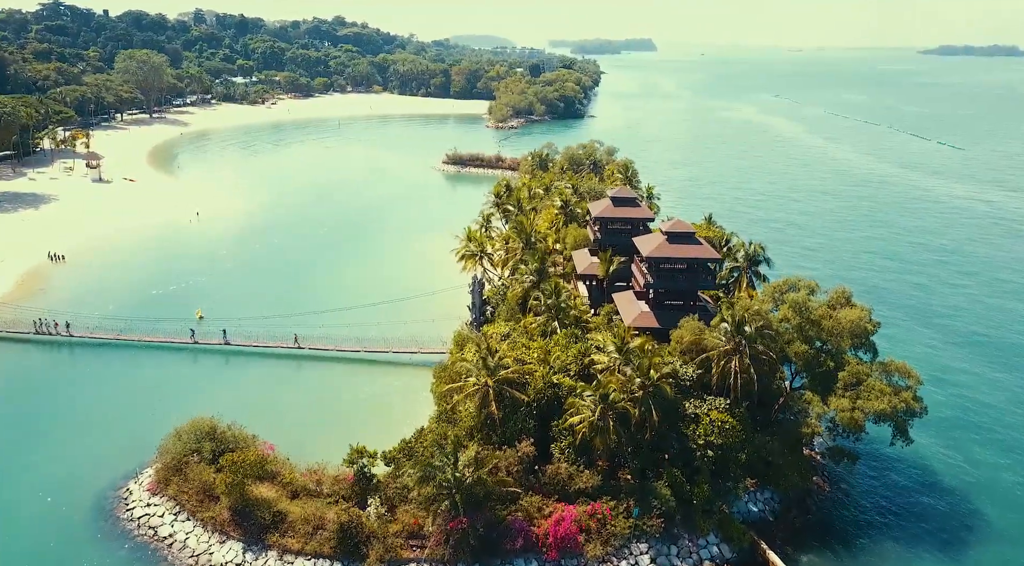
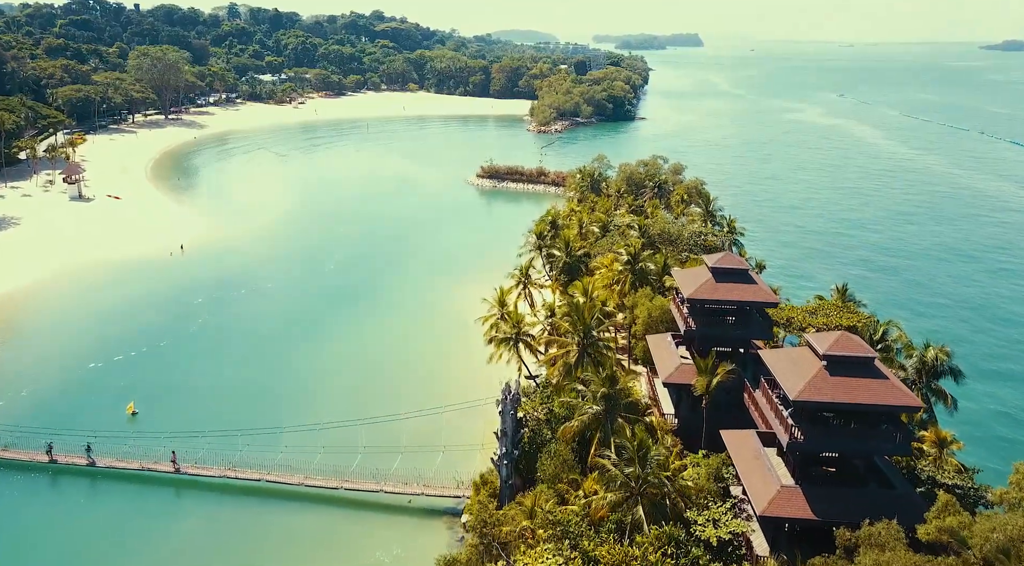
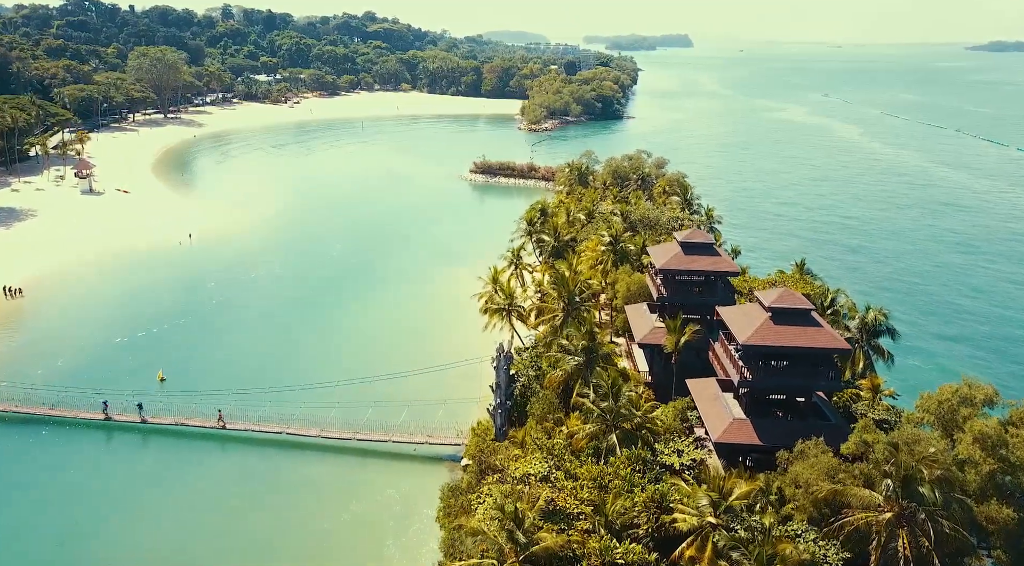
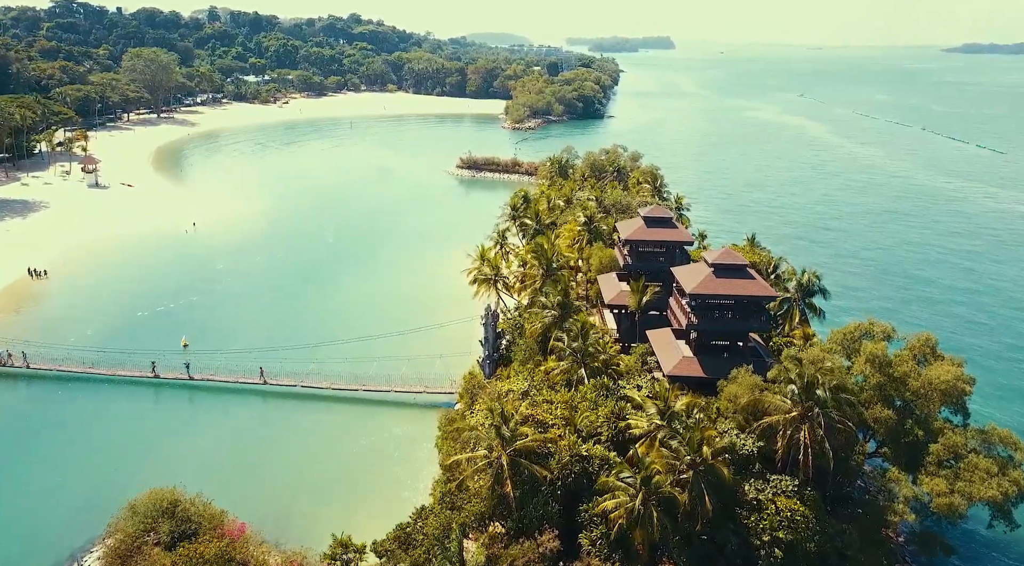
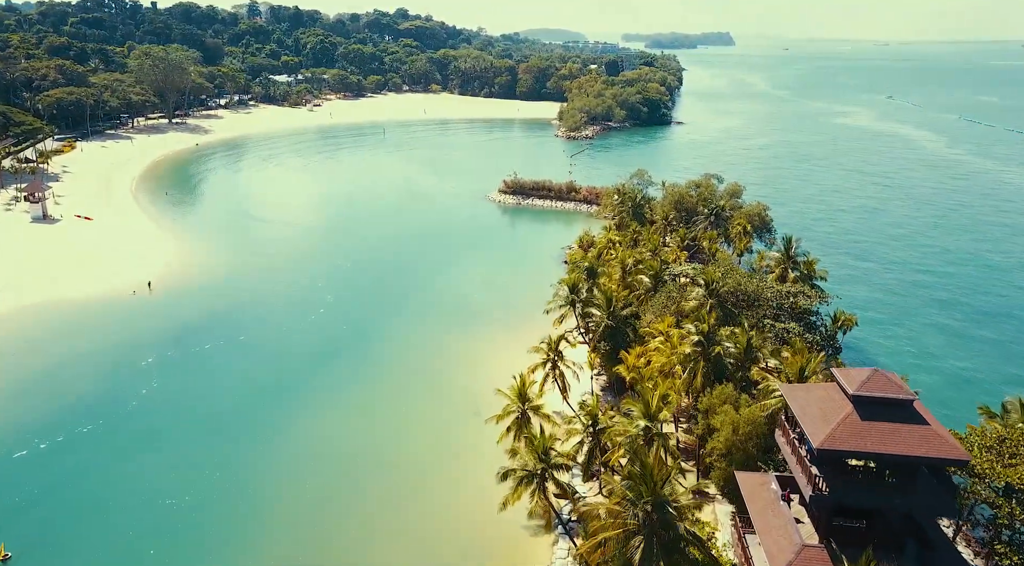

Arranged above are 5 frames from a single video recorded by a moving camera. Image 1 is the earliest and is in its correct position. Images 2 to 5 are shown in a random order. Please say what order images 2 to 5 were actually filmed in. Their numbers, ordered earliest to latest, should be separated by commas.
4, 3, 2, 5
